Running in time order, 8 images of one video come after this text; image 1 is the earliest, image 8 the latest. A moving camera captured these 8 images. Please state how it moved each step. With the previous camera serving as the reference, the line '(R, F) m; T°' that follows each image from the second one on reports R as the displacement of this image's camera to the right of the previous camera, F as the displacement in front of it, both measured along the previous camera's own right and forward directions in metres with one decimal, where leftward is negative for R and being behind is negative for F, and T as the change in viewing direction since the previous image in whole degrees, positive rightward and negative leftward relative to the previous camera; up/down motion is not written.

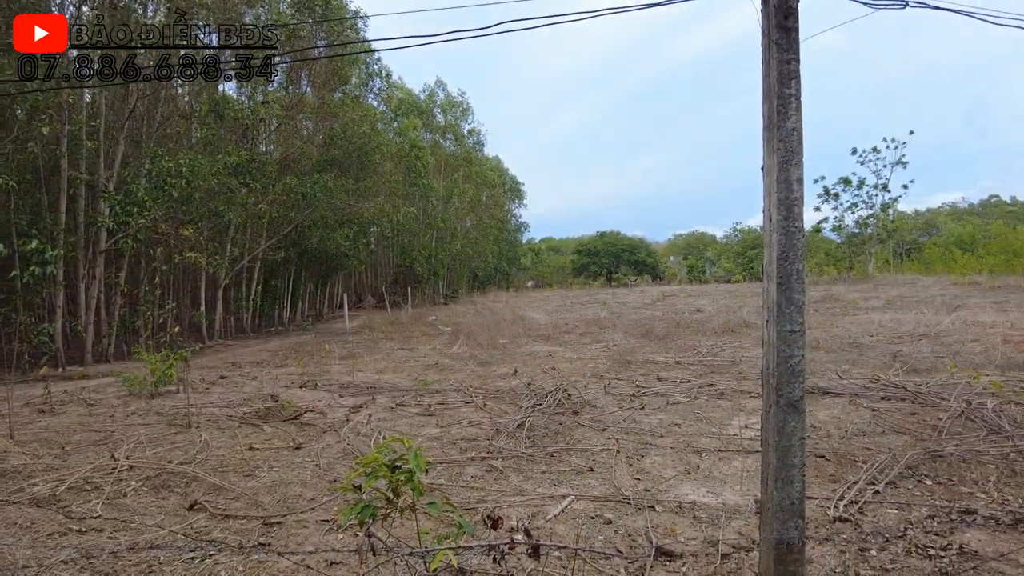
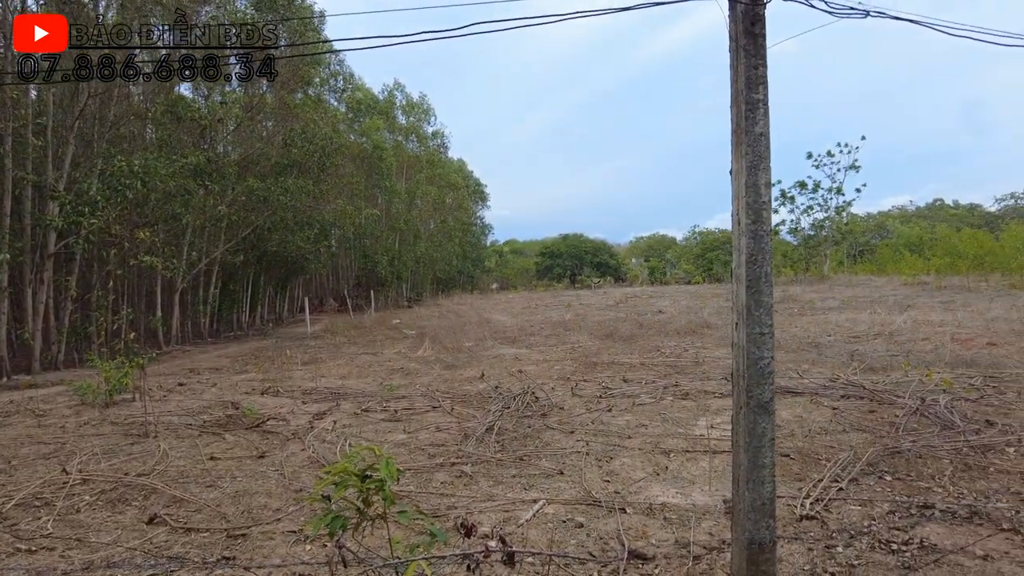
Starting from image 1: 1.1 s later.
(0.0, 0.0) m; +3°
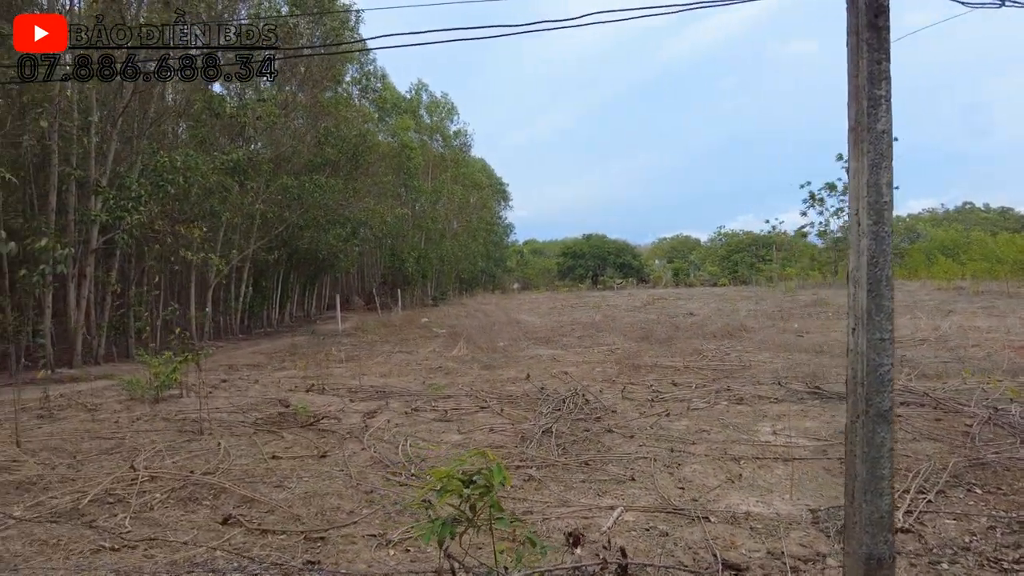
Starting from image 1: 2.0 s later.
(-0.3, +0.1) m; -2°
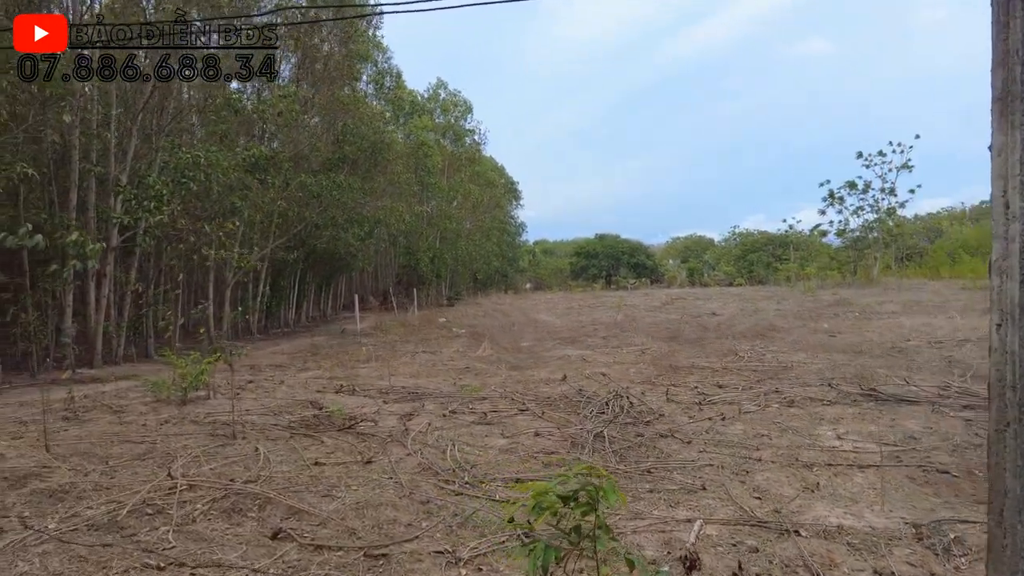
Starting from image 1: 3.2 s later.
(-0.3, +0.3) m; -1°
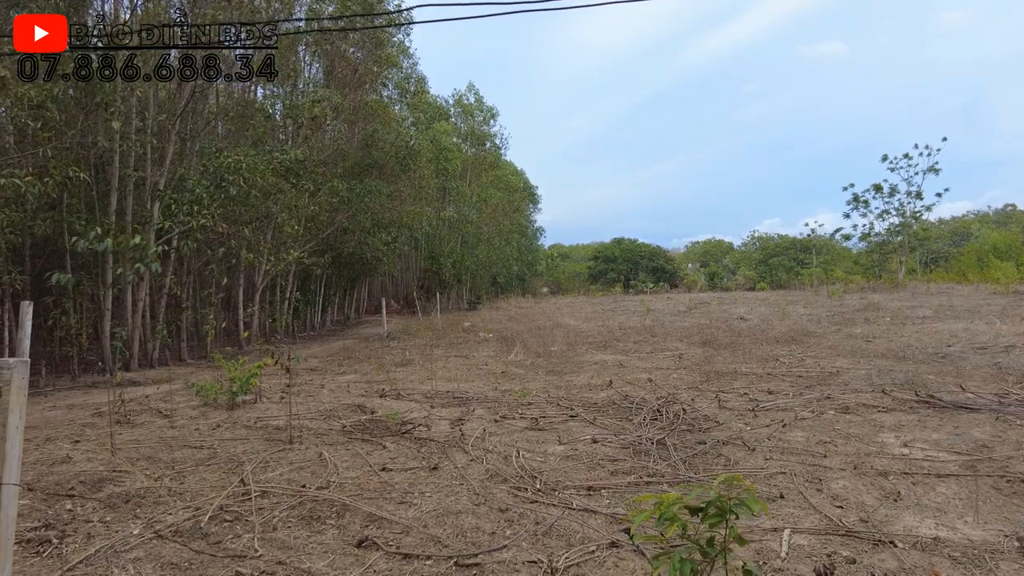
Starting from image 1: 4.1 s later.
(-0.3, +0.1) m; -1°
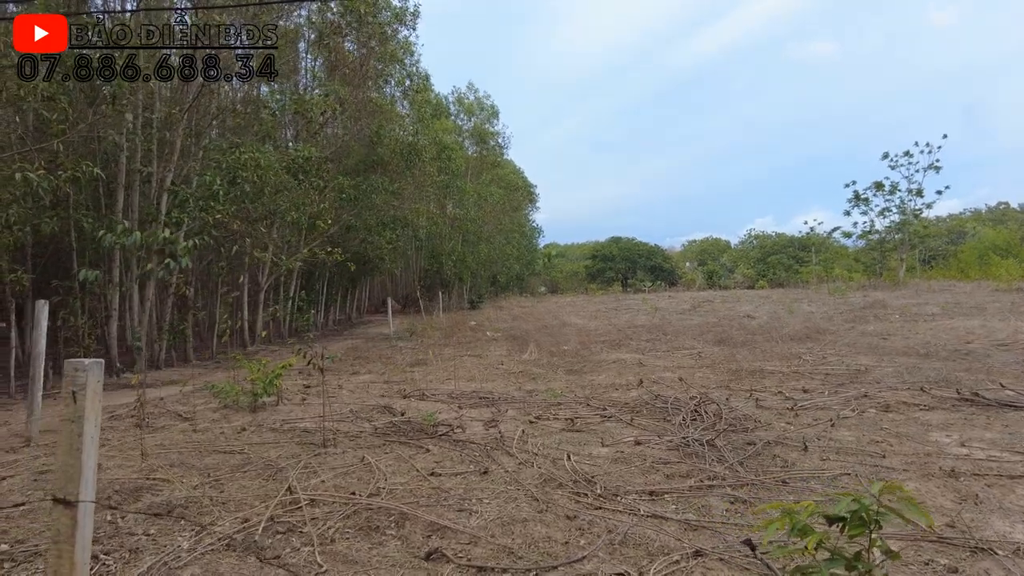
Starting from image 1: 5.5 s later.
(-0.4, +0.2) m; +1°
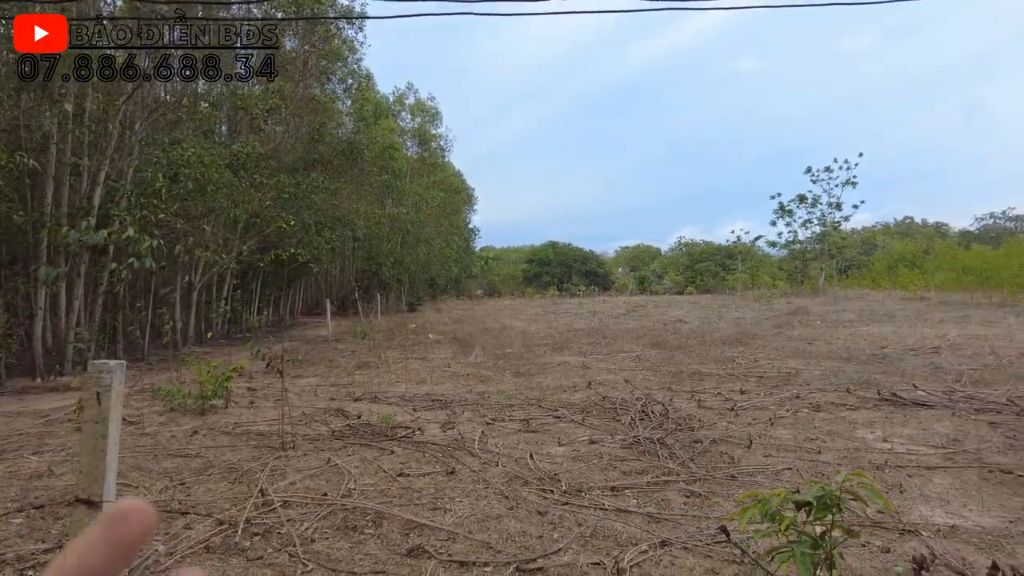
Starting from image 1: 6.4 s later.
(-0.2, -0.1) m; +6°
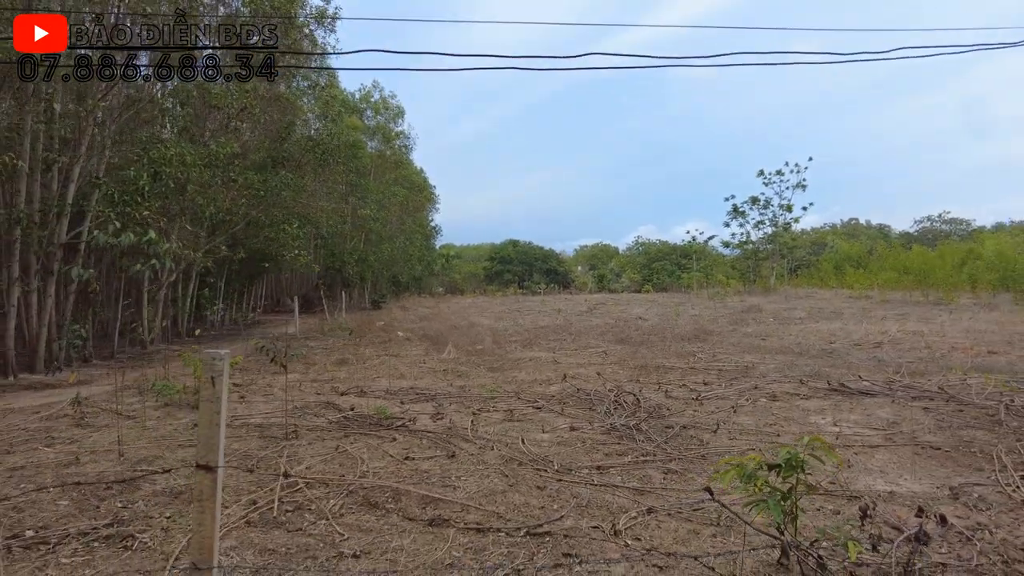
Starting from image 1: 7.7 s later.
(-0.3, -0.3) m; +4°
